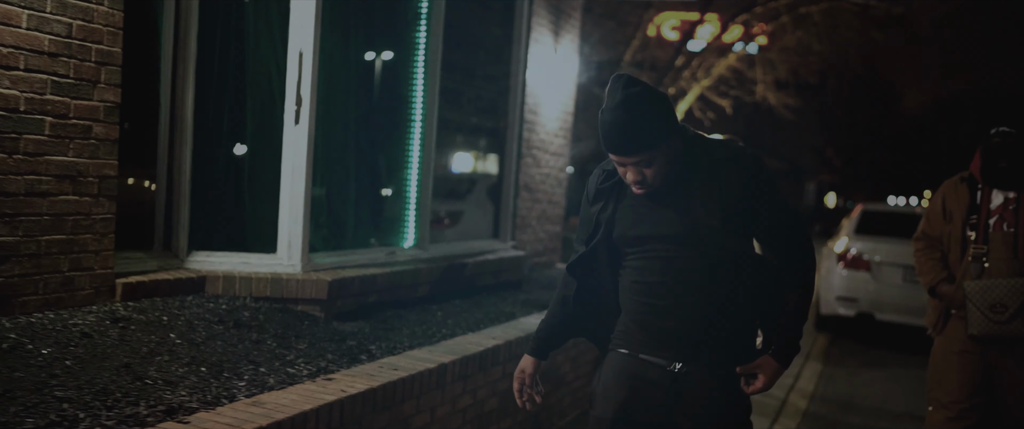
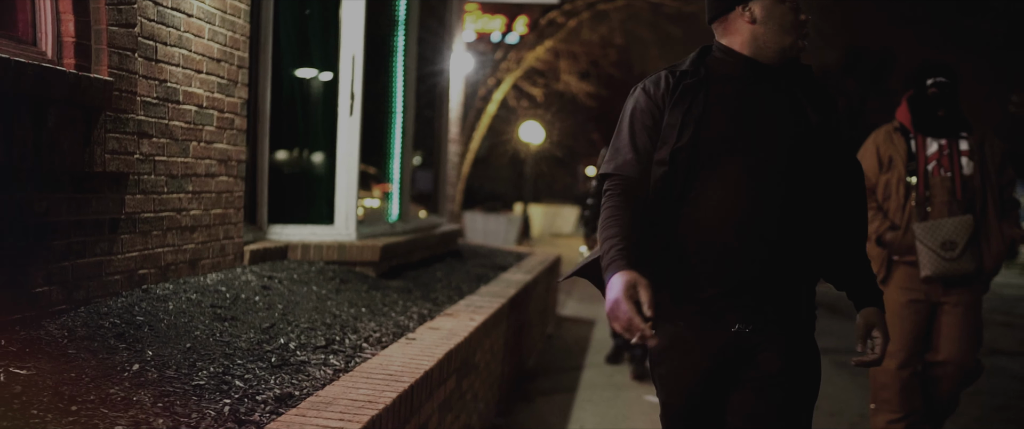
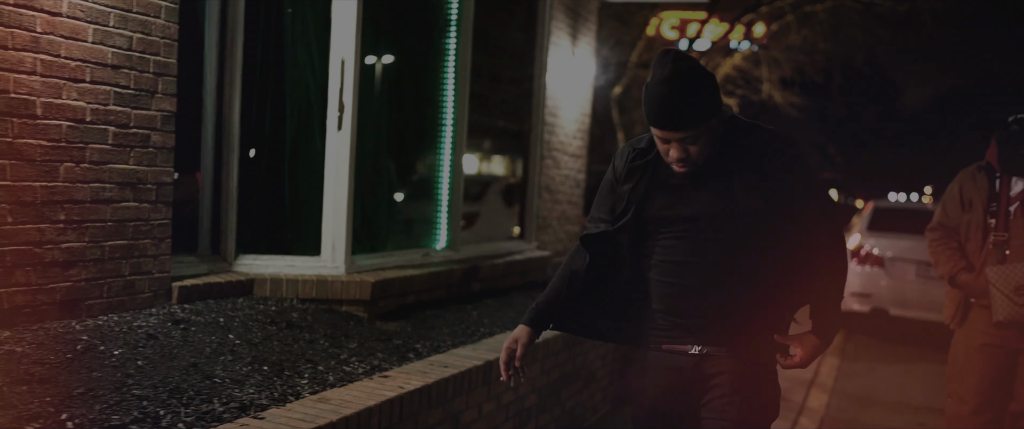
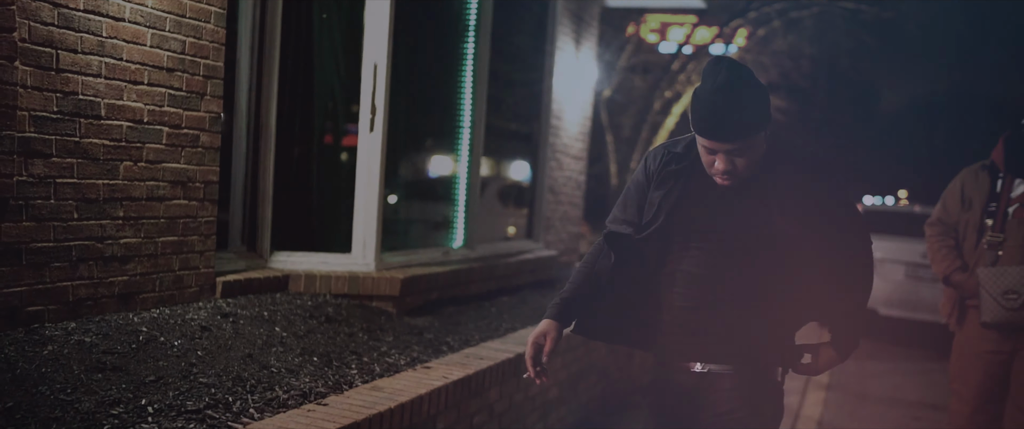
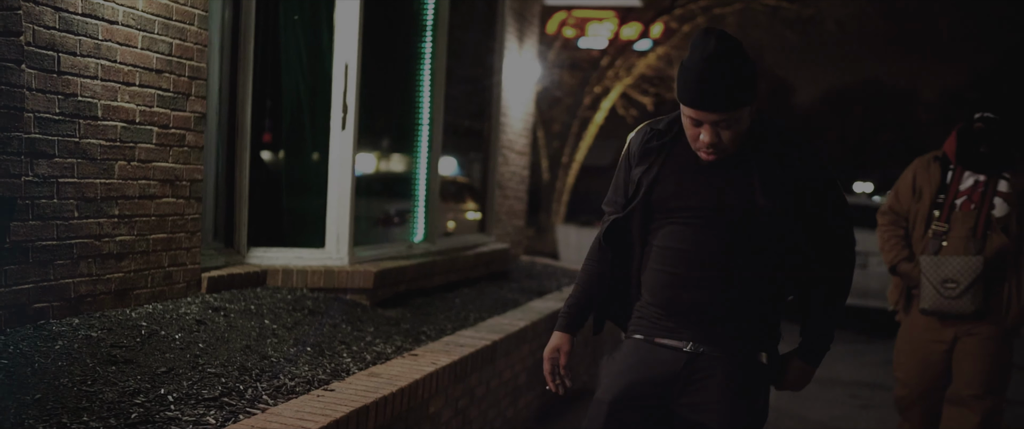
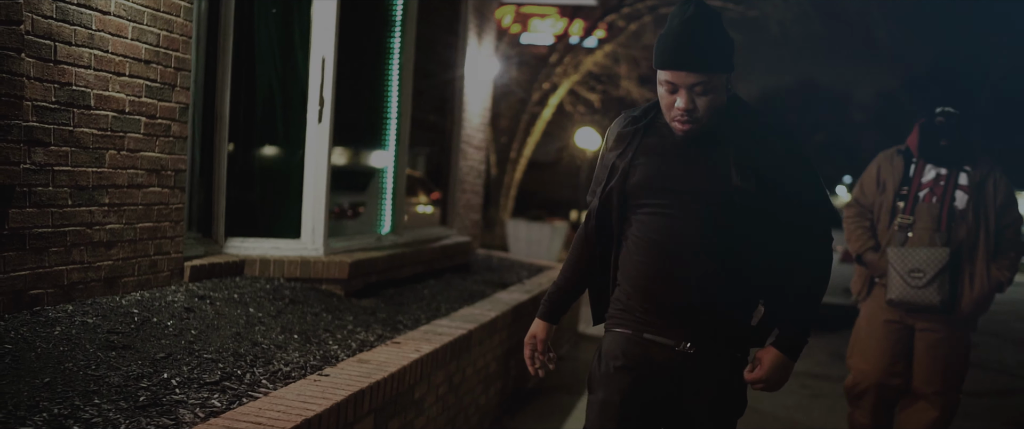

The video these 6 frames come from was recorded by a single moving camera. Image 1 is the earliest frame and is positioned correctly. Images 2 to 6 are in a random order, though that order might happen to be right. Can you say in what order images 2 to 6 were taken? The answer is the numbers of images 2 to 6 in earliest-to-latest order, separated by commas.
3, 4, 5, 6, 2
